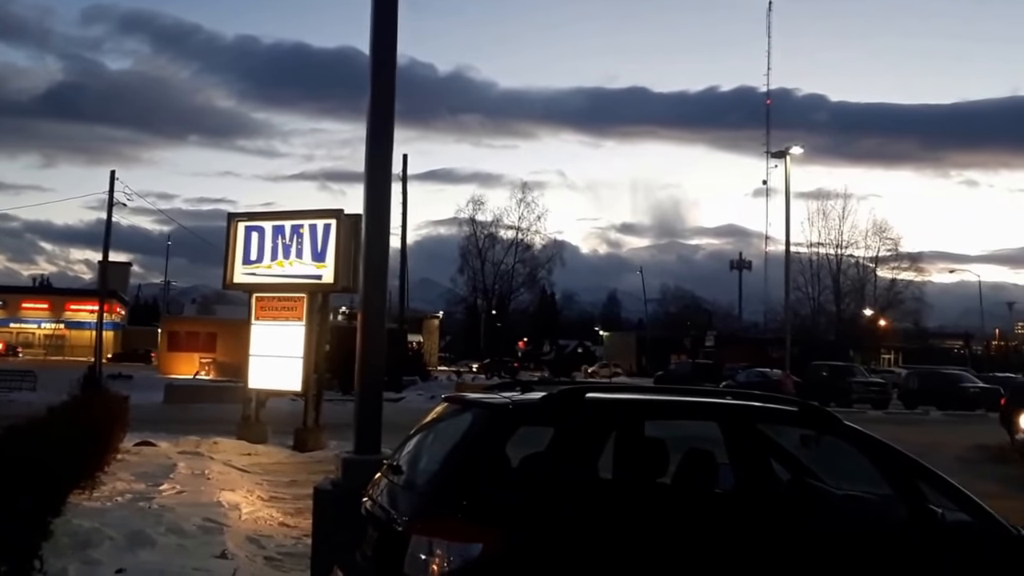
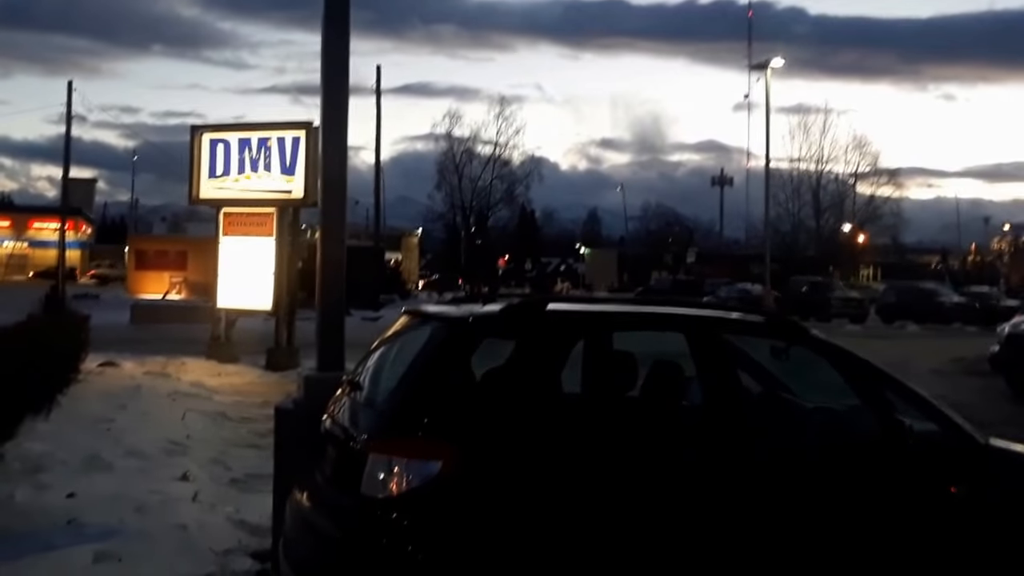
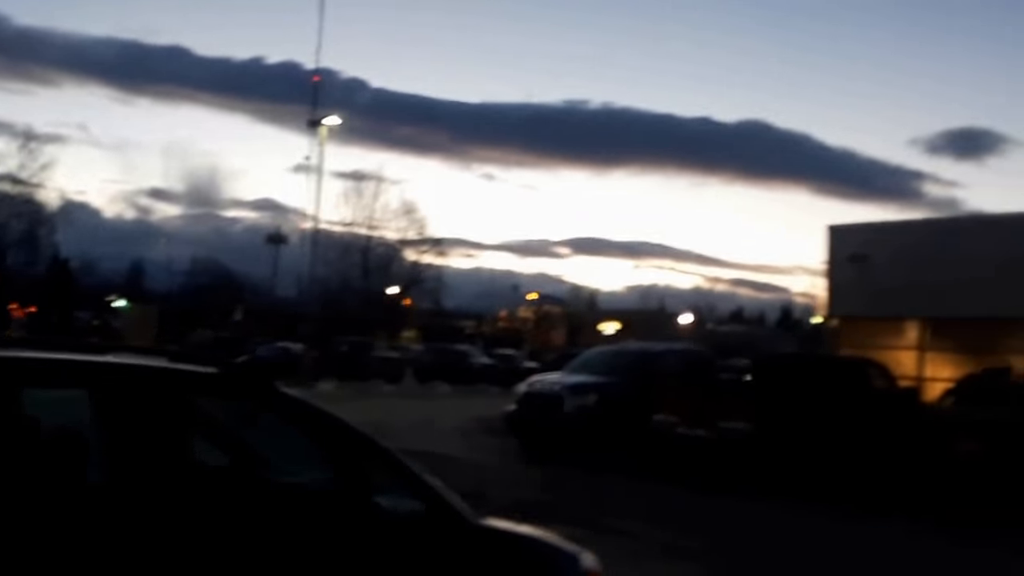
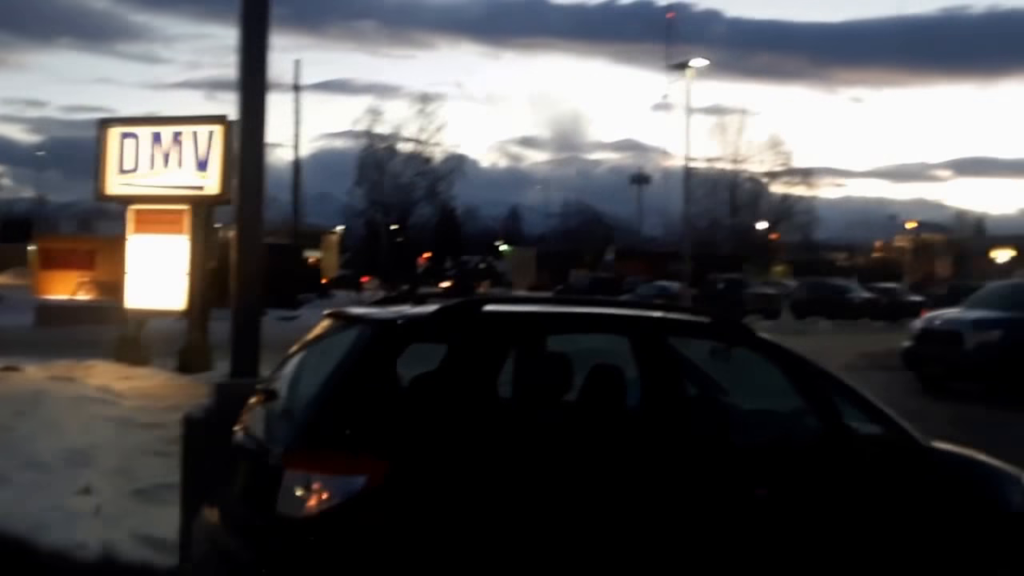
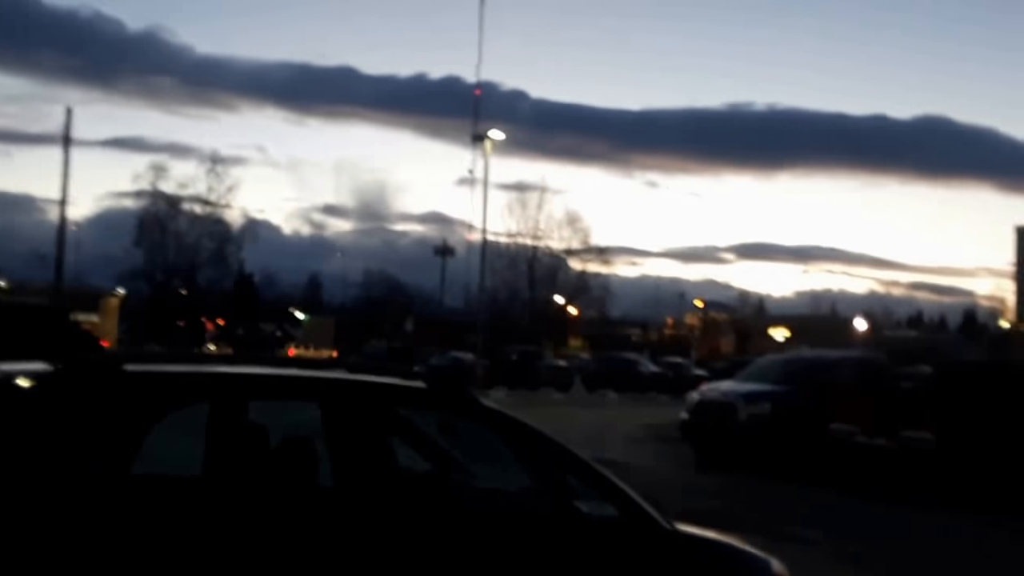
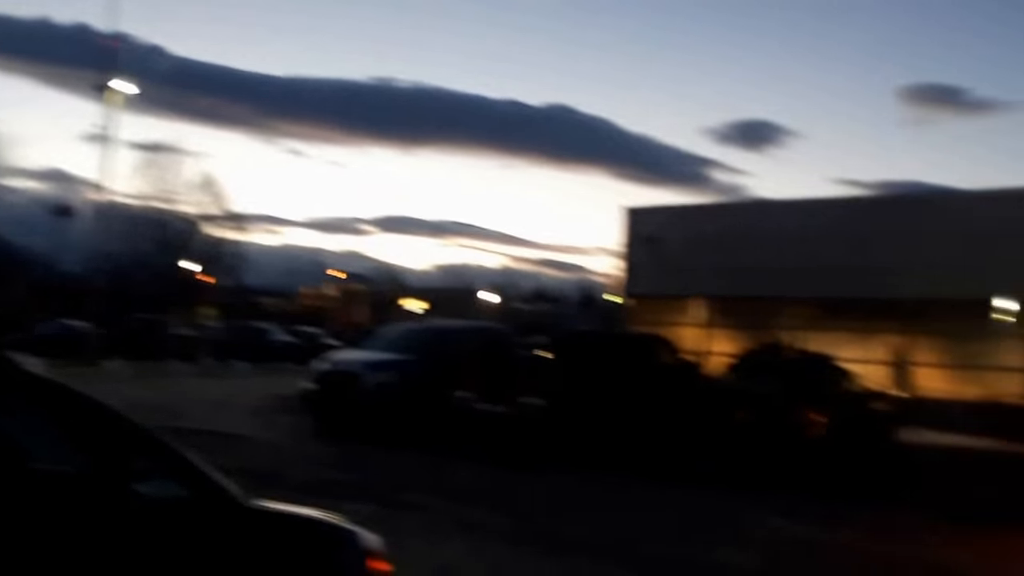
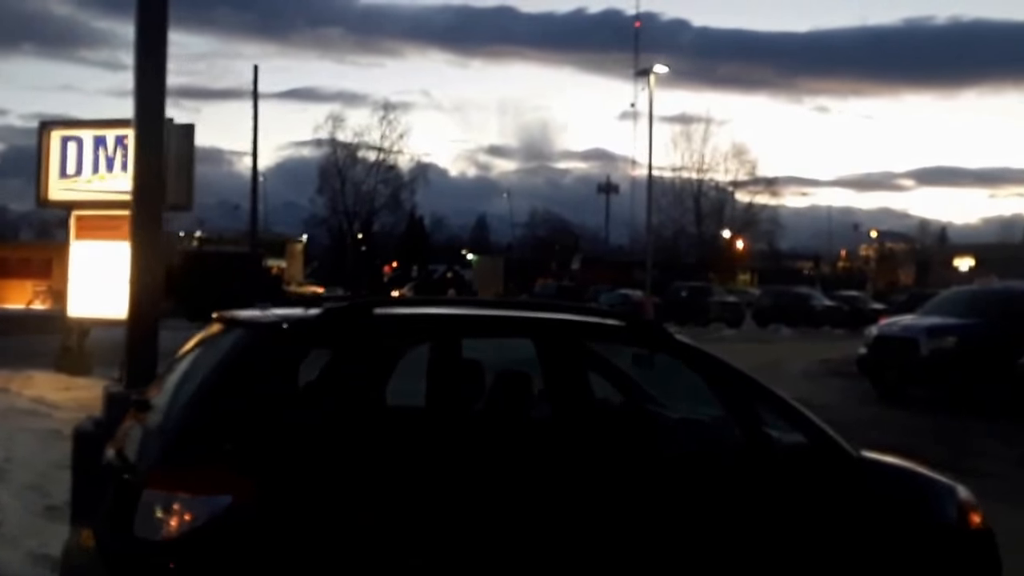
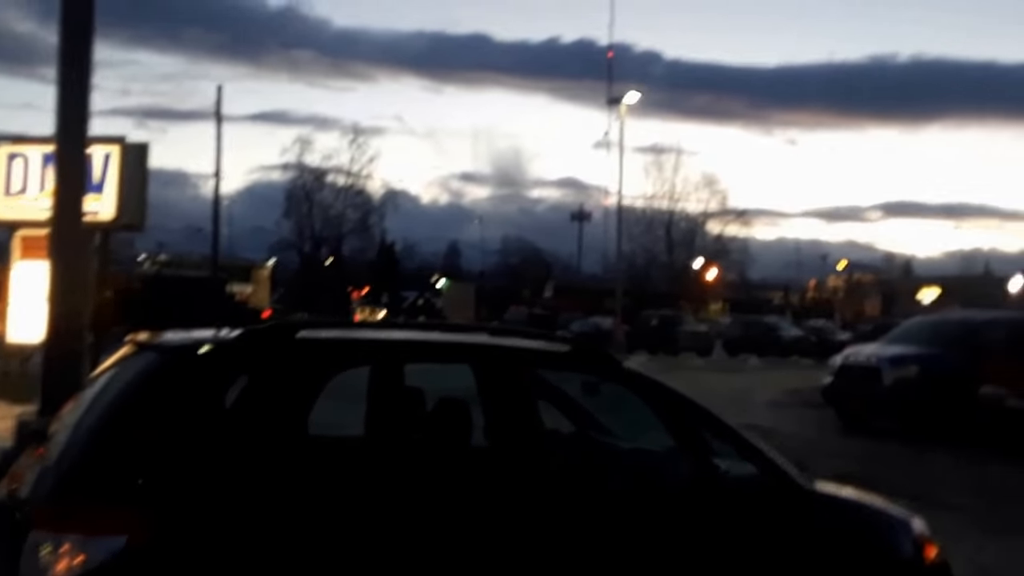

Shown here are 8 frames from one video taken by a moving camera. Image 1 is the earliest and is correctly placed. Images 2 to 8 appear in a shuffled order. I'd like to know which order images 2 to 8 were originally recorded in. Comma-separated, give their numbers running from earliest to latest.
2, 4, 7, 8, 5, 3, 6
